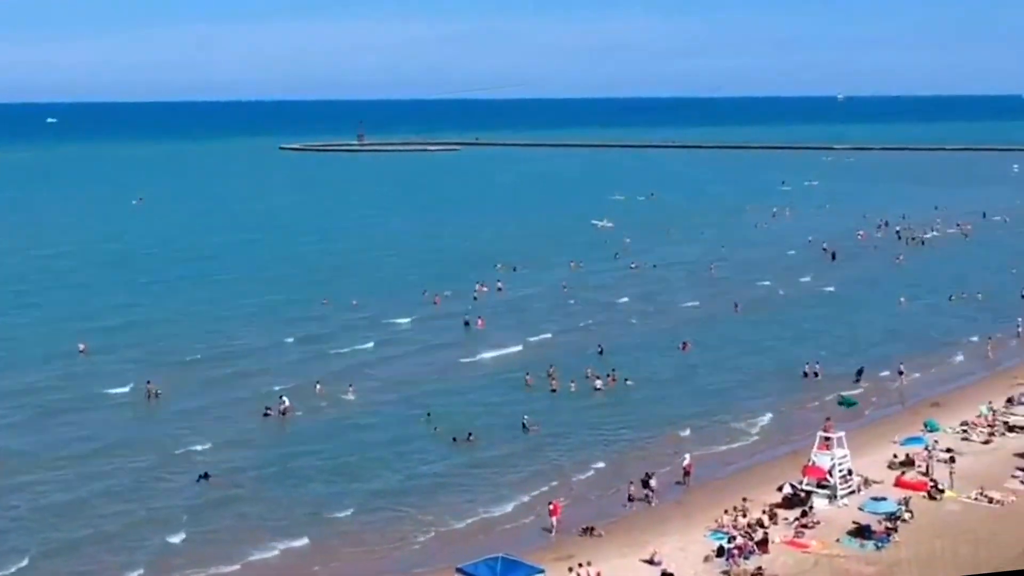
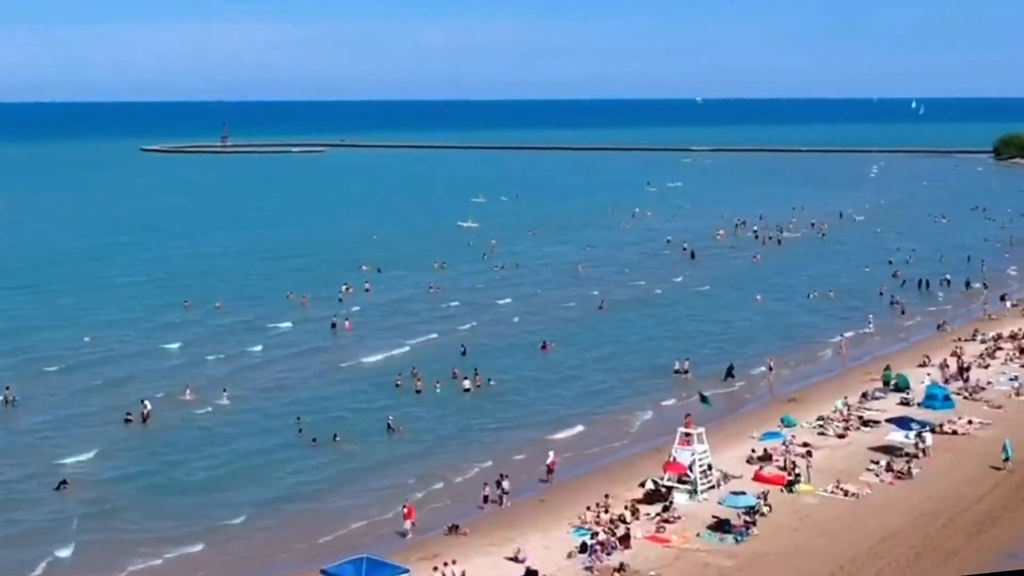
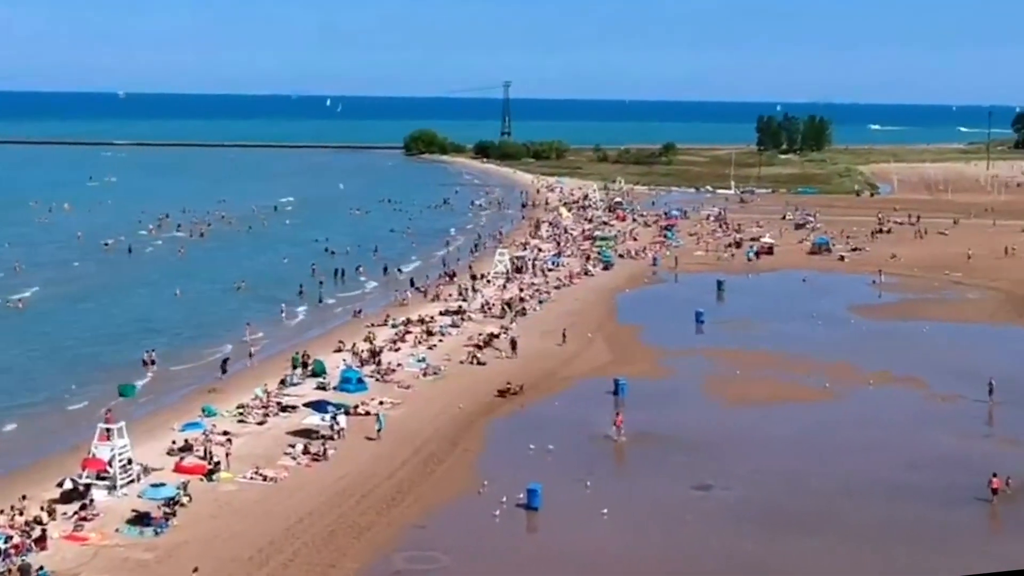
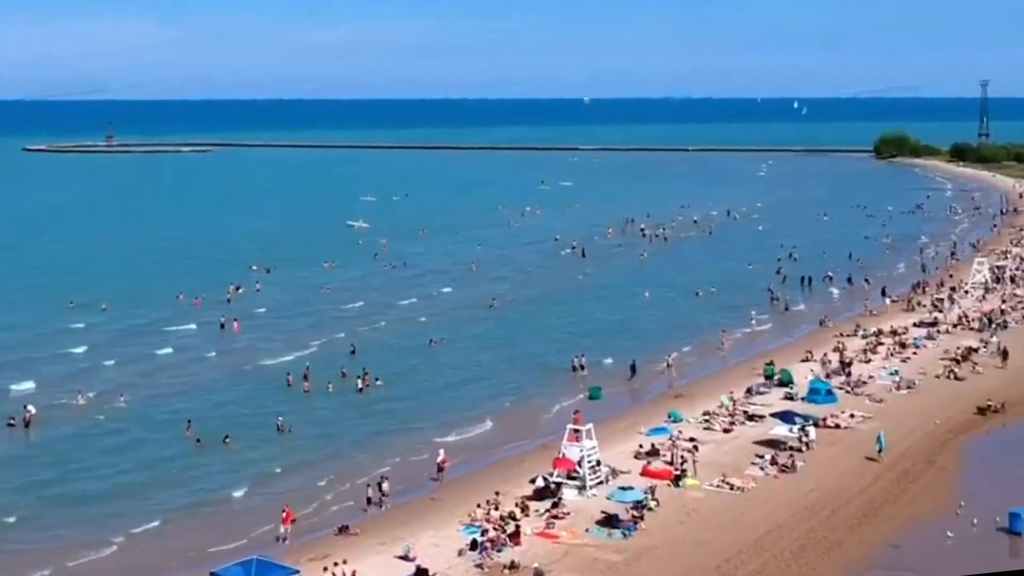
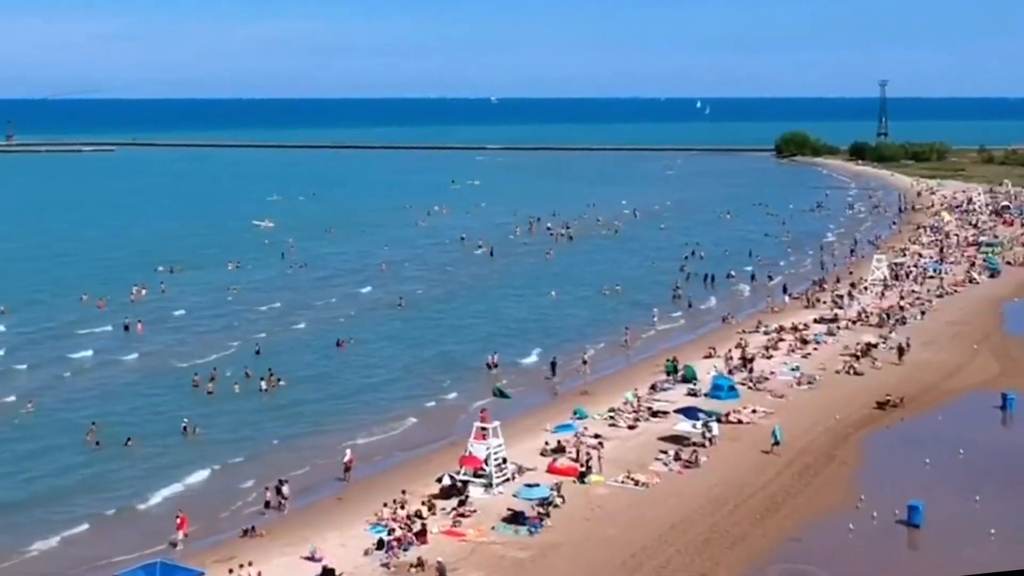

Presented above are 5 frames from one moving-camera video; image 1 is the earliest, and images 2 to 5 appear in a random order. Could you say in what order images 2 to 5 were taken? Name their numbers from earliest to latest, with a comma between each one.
2, 4, 5, 3
